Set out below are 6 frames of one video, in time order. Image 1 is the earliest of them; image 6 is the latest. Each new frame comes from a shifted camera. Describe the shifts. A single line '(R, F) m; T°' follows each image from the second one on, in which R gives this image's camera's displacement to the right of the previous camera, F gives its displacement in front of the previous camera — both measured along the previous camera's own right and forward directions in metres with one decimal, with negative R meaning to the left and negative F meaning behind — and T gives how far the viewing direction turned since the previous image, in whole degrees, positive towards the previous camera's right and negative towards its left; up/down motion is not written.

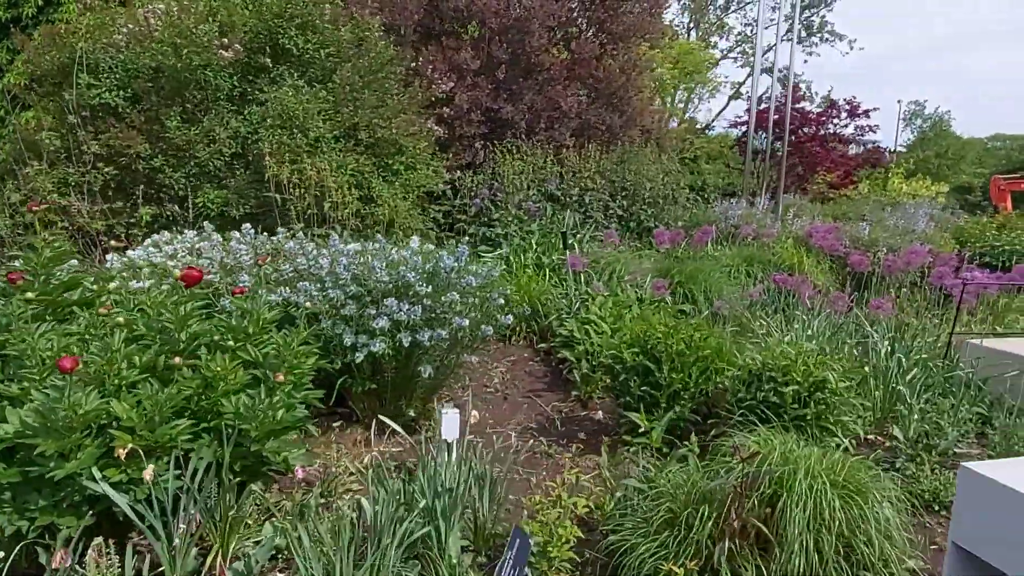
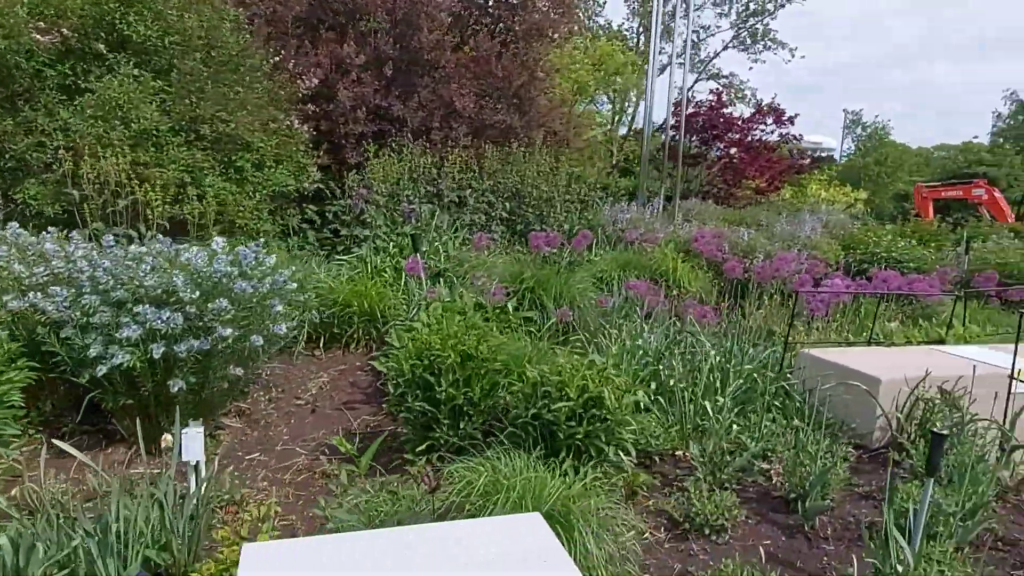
(+0.8, +0.2) m; +3°
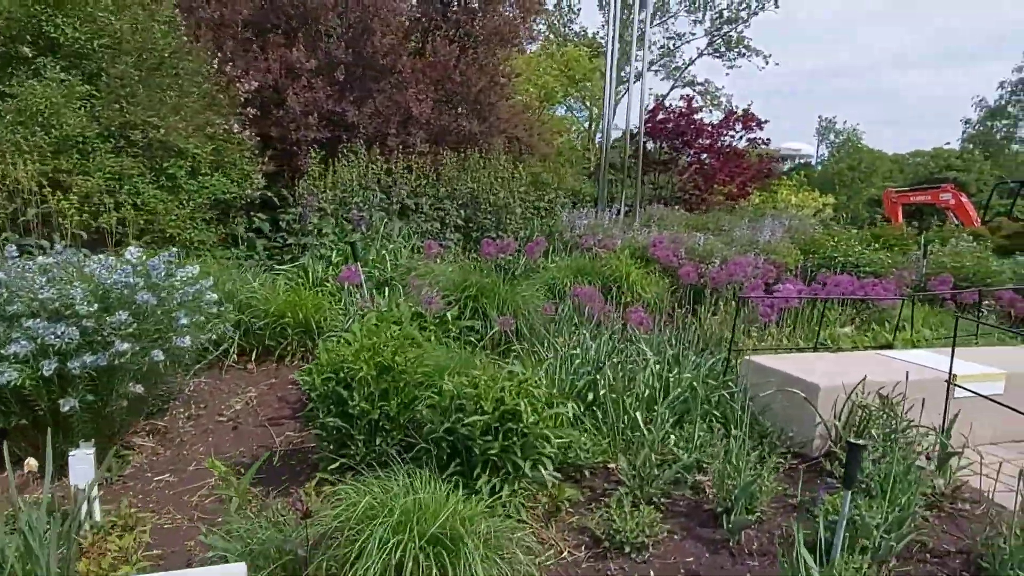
(+0.3, +0.1) m; +1°
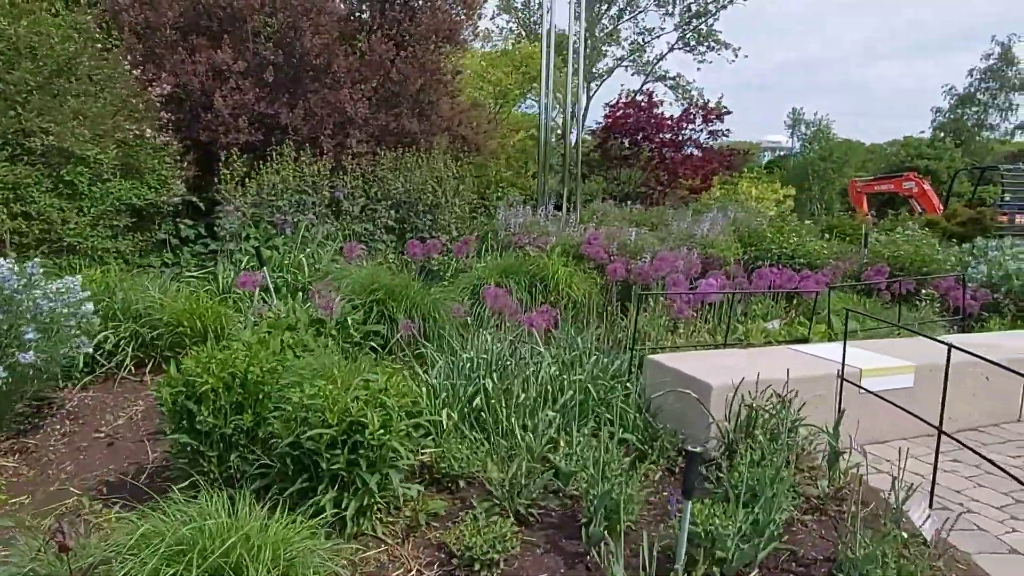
(+0.5, +0.1) m; +1°
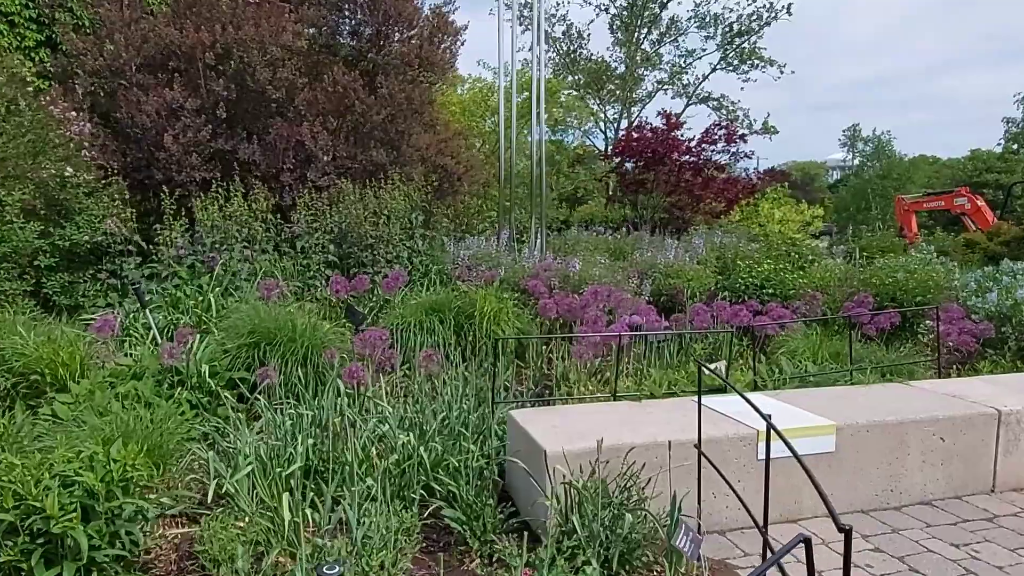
(+1.0, +0.5) m; -6°
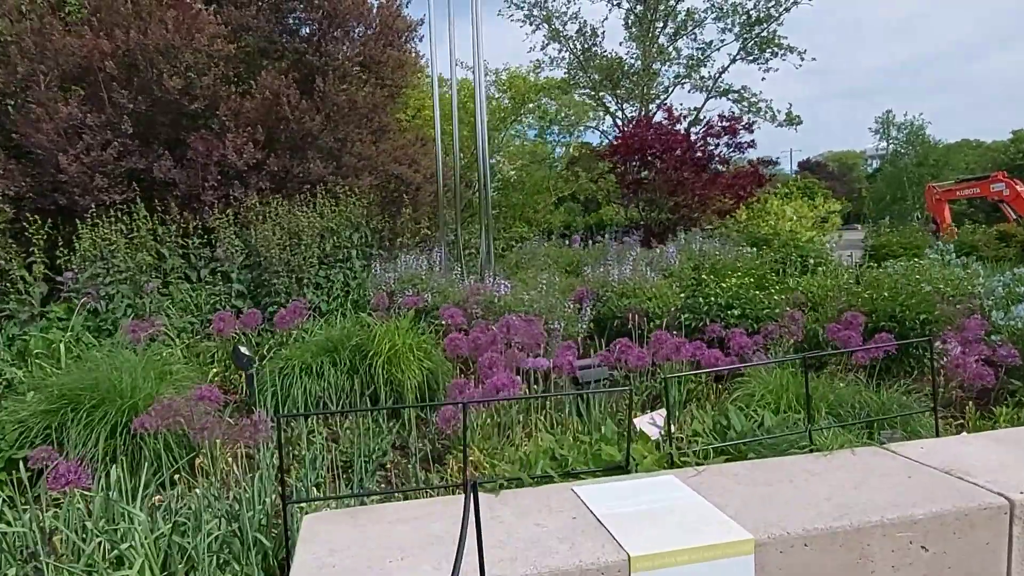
(+0.8, +0.9) m; -3°
